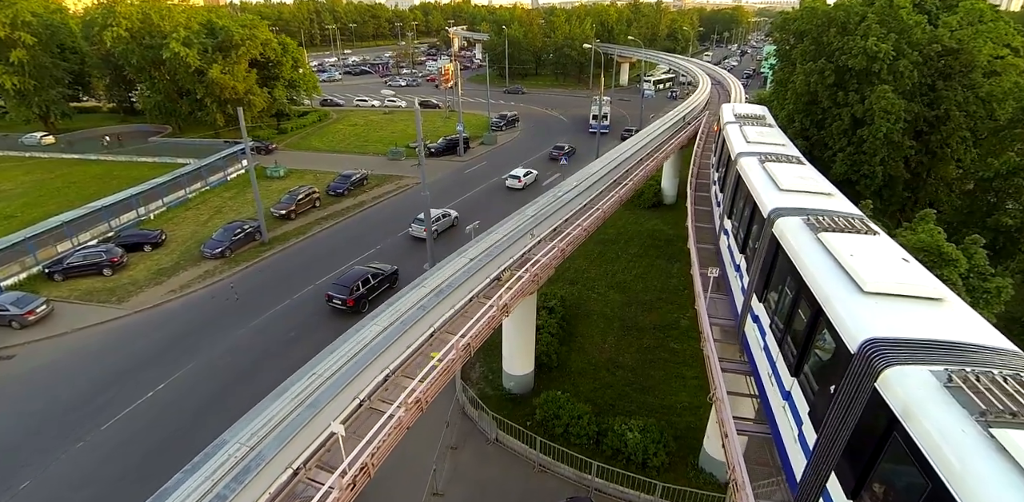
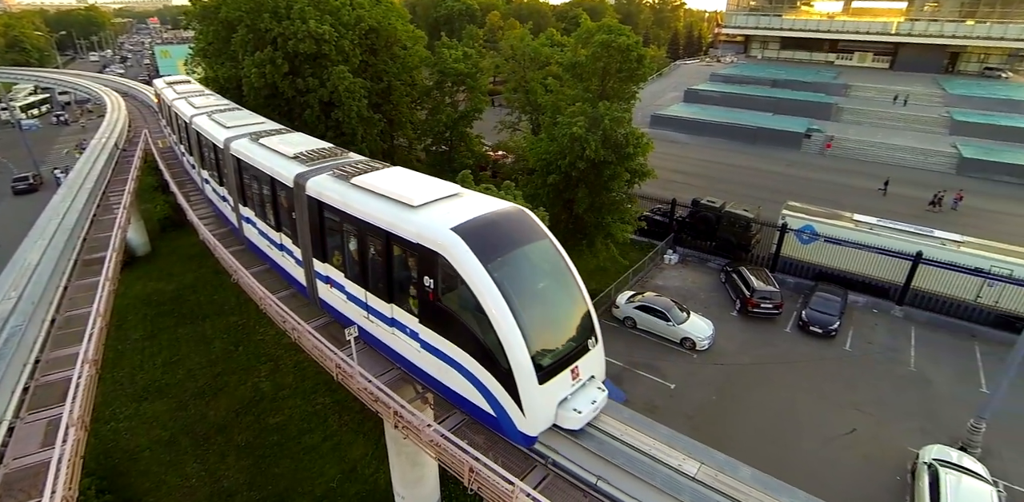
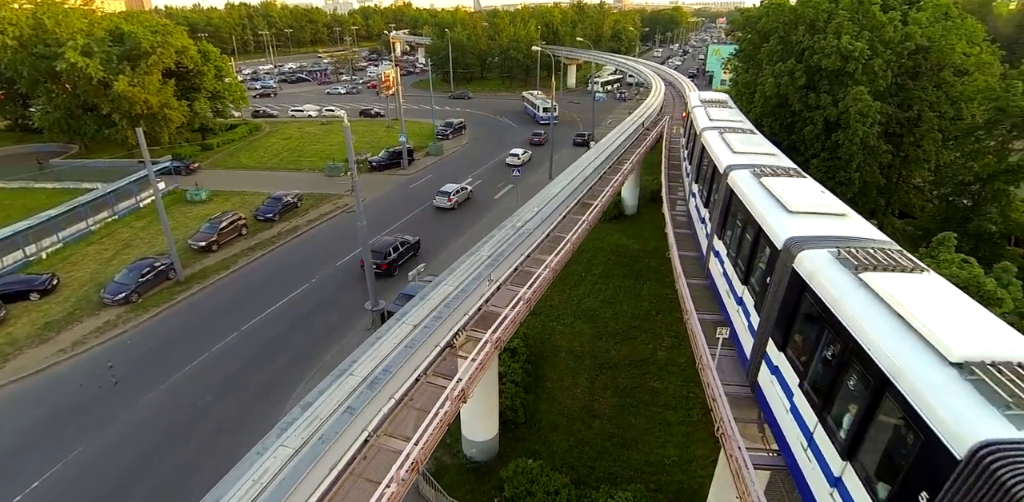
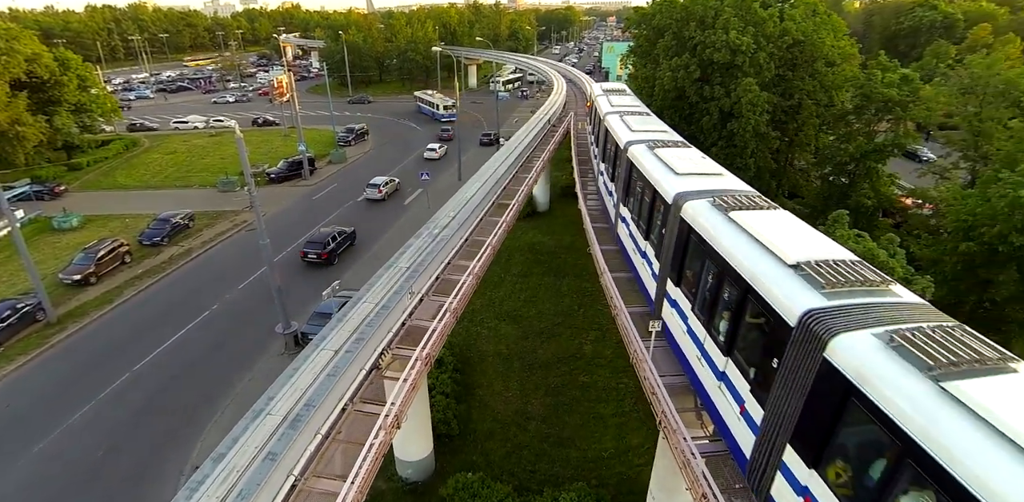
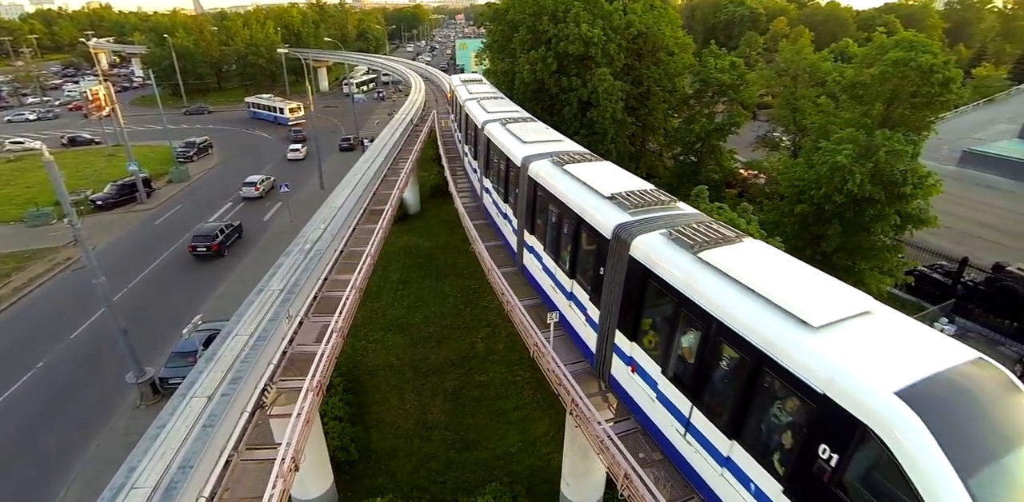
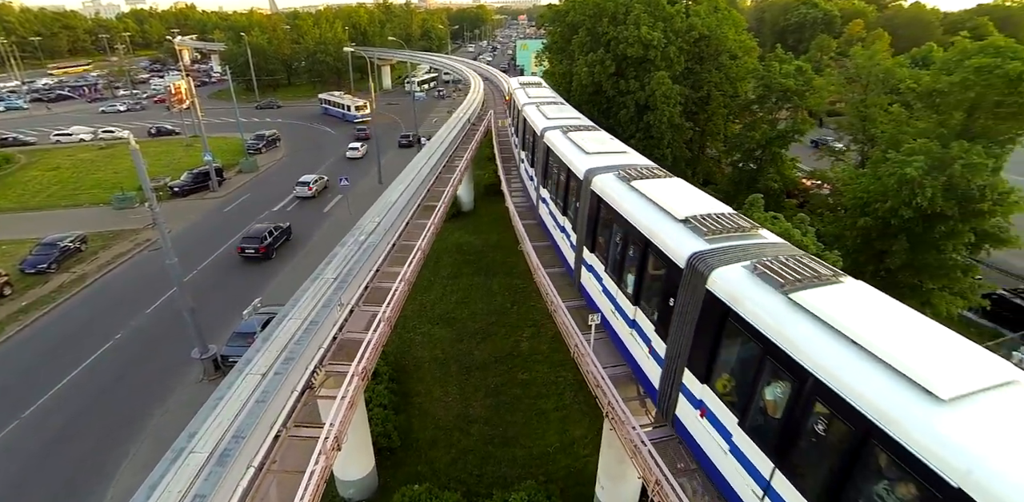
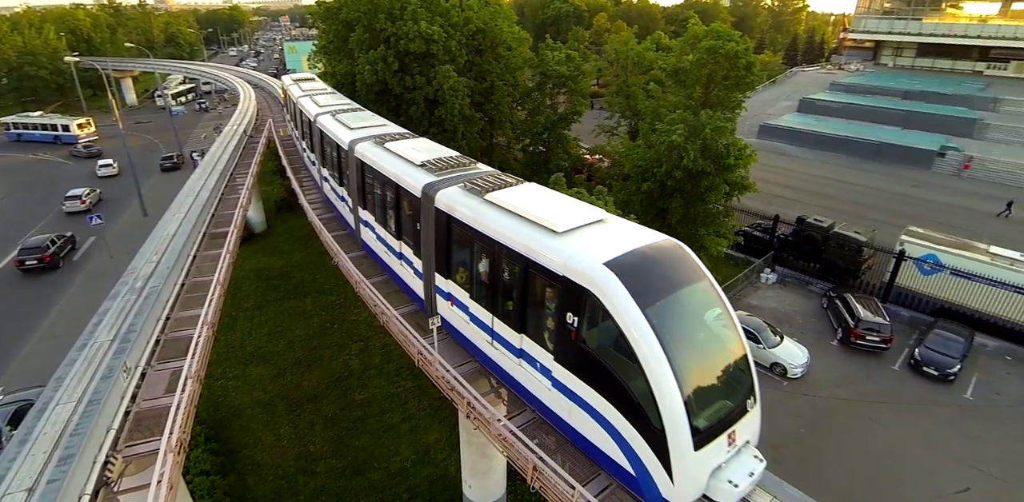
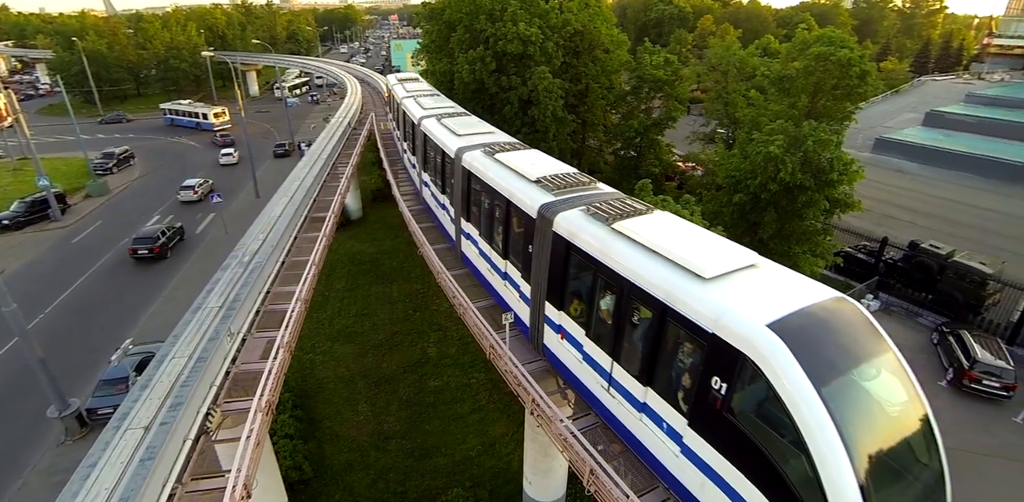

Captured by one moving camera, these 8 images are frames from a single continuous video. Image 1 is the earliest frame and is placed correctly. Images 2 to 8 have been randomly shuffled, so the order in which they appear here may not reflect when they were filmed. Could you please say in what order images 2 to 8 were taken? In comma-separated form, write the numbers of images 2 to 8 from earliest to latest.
3, 4, 6, 5, 8, 7, 2
